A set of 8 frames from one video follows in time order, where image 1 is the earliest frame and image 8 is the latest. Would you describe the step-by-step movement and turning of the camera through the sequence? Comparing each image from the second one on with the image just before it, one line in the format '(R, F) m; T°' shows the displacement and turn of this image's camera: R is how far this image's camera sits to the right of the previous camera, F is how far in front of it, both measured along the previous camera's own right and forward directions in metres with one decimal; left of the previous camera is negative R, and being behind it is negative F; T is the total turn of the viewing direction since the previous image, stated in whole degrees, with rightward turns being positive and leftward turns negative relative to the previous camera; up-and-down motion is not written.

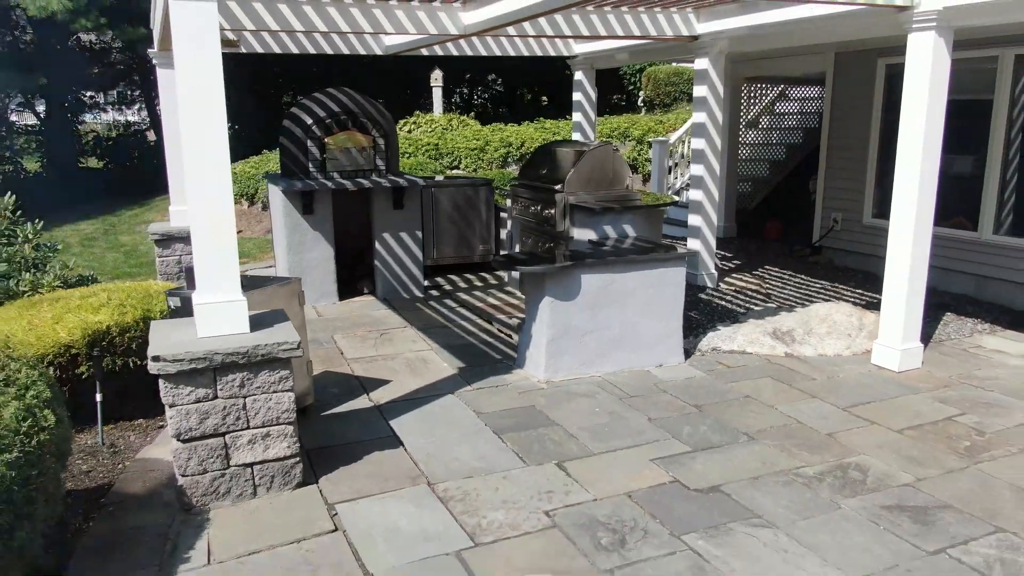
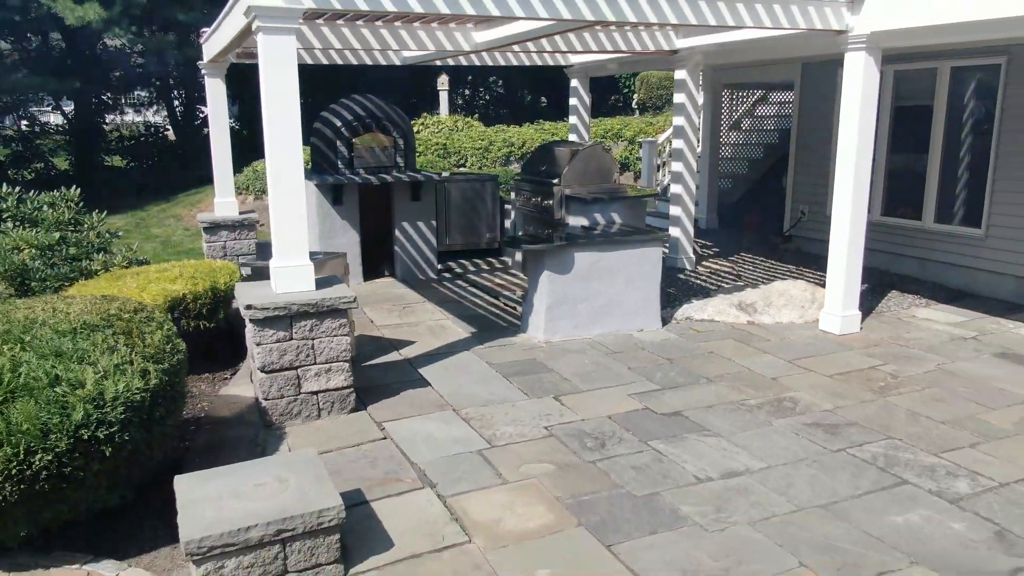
(0.0, -0.9) m; 0°
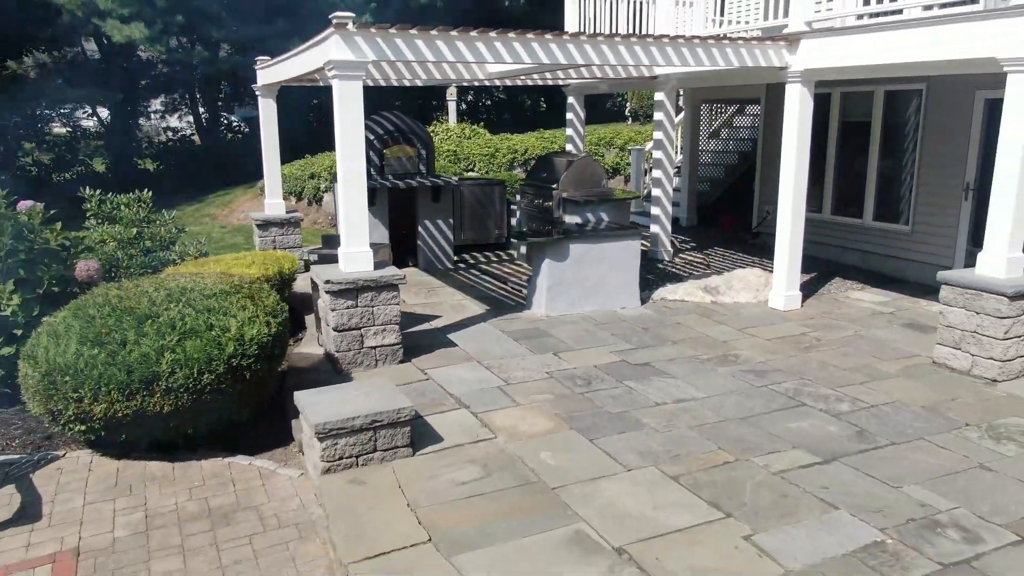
(-0.1, -1.3) m; 0°
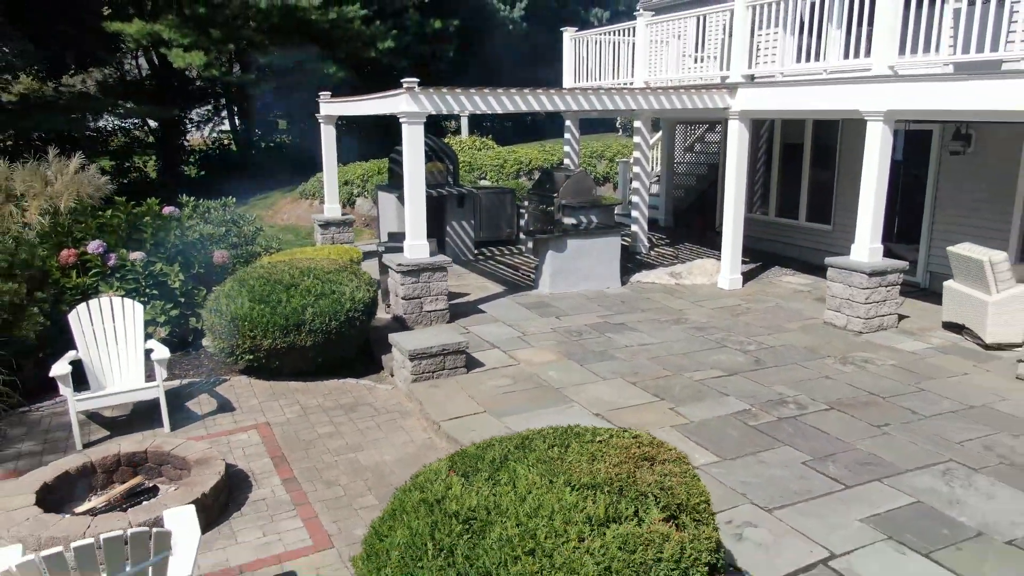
(-0.2, -2.2) m; 0°
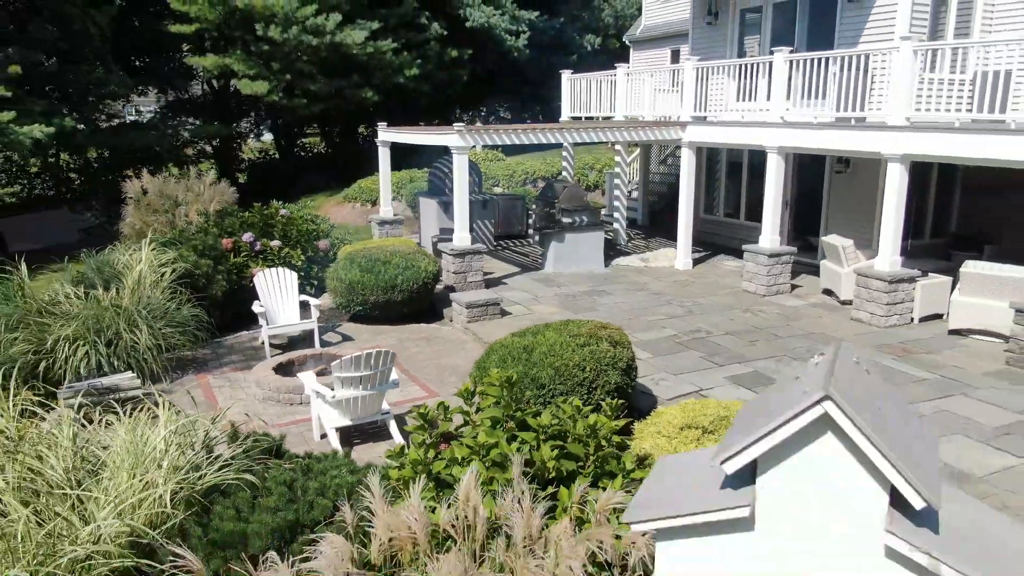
(-0.2, -3.4) m; 0°
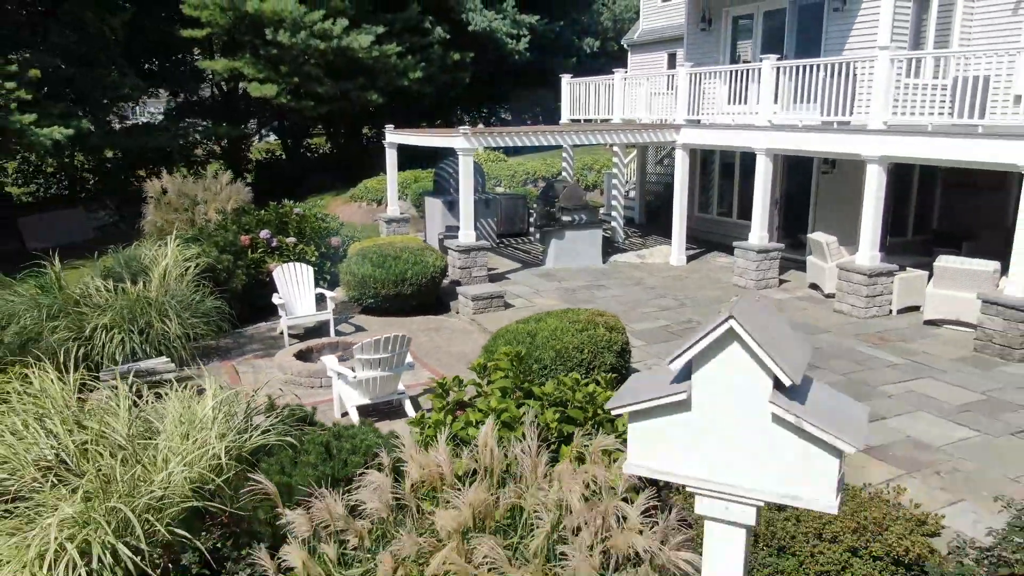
(0.0, -0.6) m; 0°
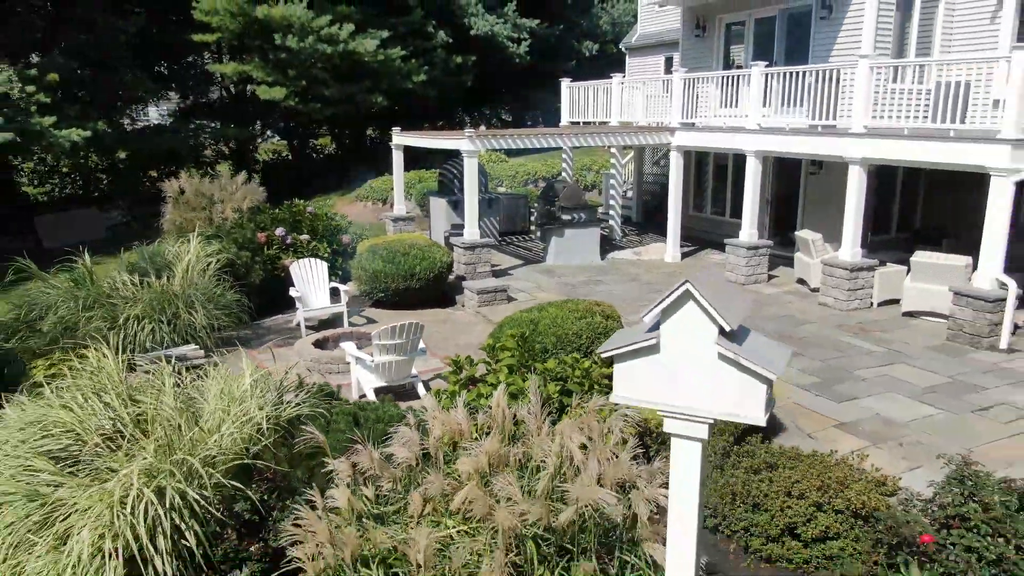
(0.0, -0.6) m; 0°
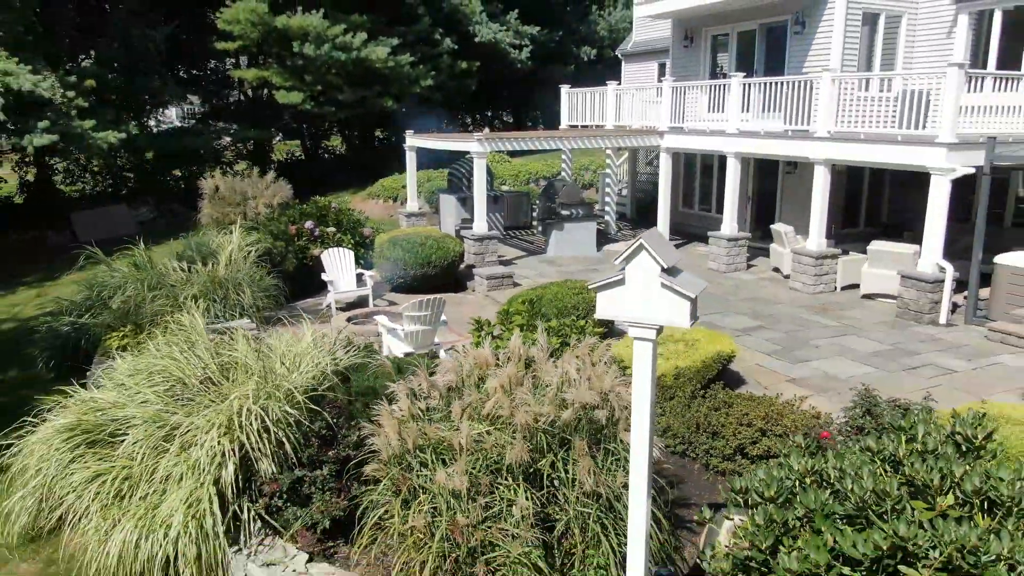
(-0.1, -1.4) m; 0°
